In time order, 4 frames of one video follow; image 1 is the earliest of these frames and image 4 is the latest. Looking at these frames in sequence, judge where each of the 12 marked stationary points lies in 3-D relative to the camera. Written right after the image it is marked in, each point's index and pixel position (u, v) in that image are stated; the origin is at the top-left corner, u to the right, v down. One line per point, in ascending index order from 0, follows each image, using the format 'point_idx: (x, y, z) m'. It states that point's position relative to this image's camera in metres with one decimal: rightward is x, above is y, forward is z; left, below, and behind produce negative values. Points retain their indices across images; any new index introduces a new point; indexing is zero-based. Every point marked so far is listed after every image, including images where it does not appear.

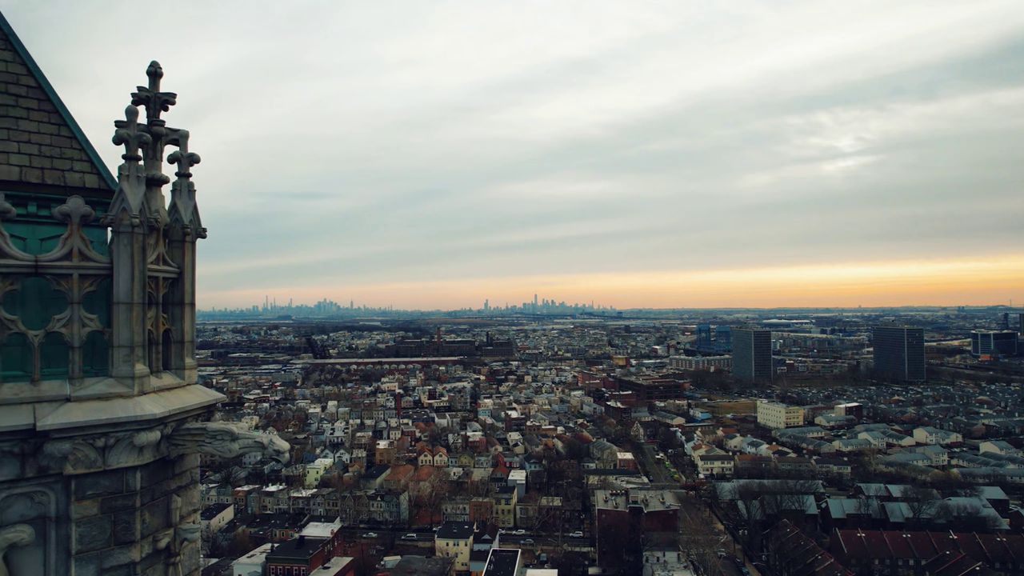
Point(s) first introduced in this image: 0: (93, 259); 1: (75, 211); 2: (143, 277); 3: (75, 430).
0: (-3.2, +0.2, +4.6) m
1: (-3.3, +0.6, +4.5) m
2: (-2.9, +0.1, +4.7) m
3: (-3.1, -1.0, +4.3) m
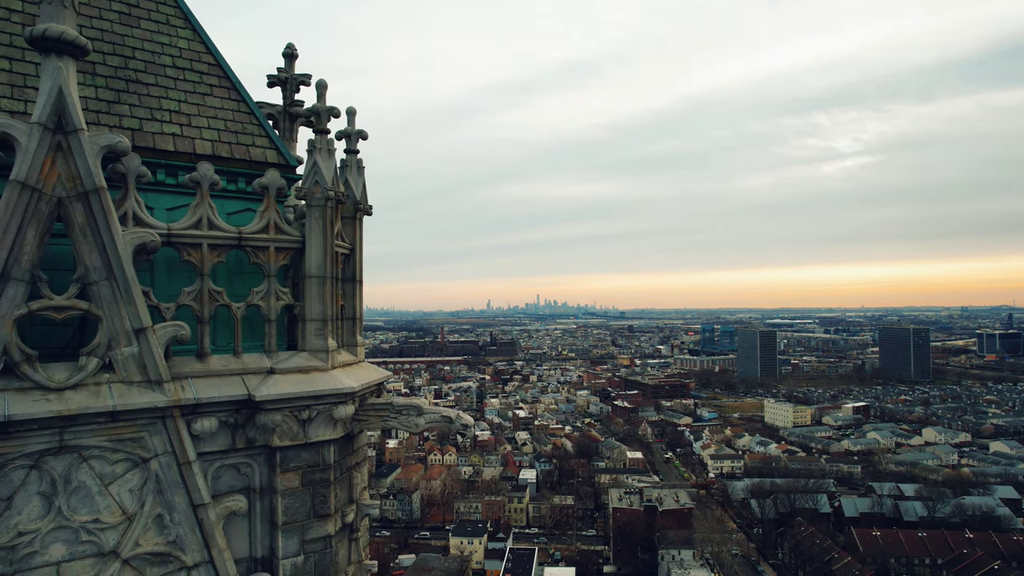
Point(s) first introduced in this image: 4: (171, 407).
0: (-1.7, +0.4, +4.6) m
1: (-1.8, +0.8, +4.5) m
2: (-1.4, +0.3, +4.7) m
3: (-1.6, -0.8, +4.4) m
4: (-2.2, -0.8, +4.0) m
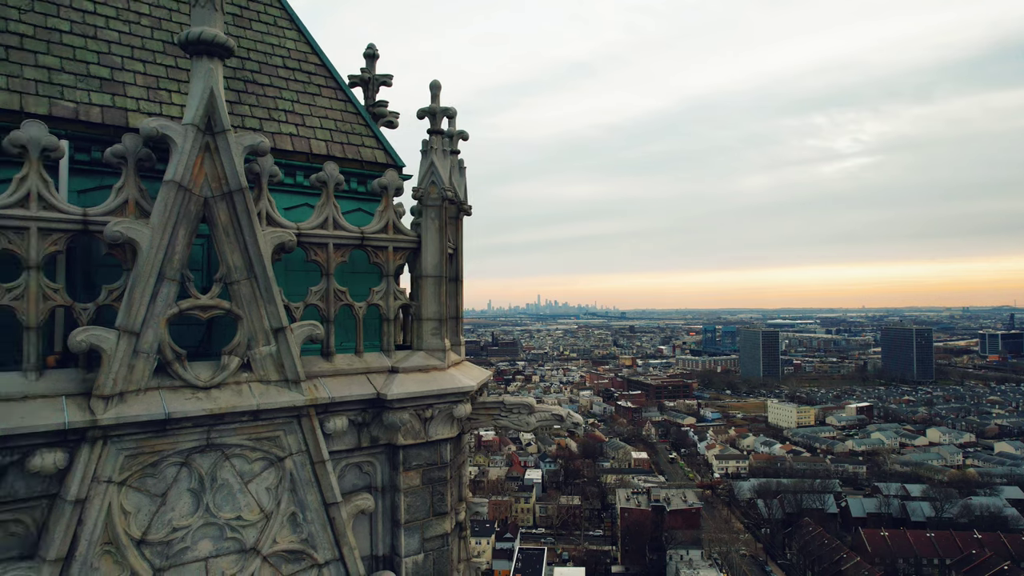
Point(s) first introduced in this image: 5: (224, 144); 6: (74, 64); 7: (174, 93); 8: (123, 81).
0: (-0.8, +0.4, +4.7) m
1: (-0.9, +0.8, +4.5) m
2: (-0.5, +0.3, +4.8) m
3: (-0.7, -0.8, +4.4) m
4: (-1.3, -0.8, +4.0) m
5: (-1.8, +0.9, +3.7) m
6: (-2.8, +1.5, +4.0) m
7: (-2.4, +1.4, +4.3) m
8: (-2.6, +1.4, +4.1) m
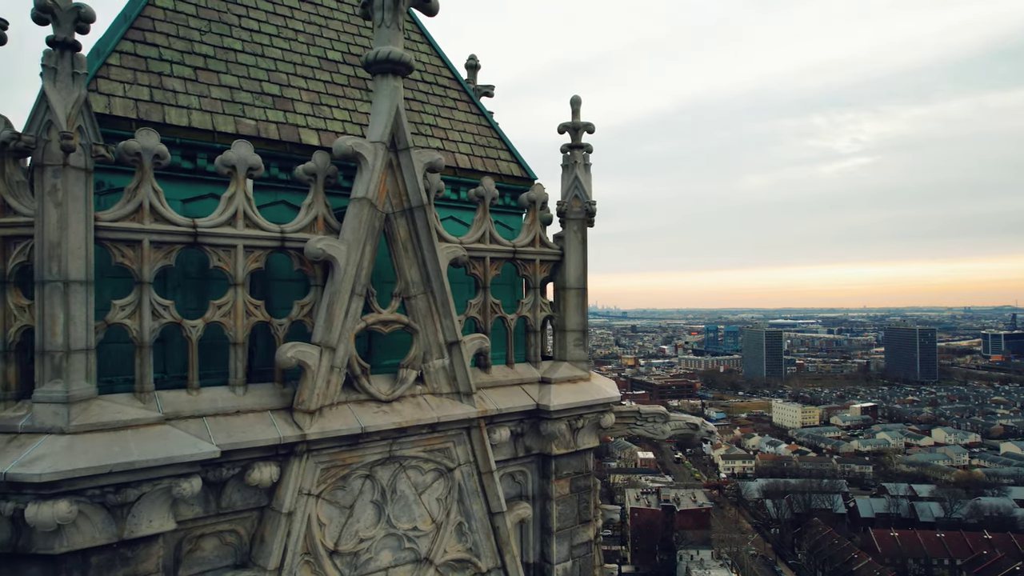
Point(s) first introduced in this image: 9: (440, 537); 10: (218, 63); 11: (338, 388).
0: (+0.3, +0.3, +4.7) m
1: (+0.2, +0.7, +4.6) m
2: (+0.6, +0.2, +4.8) m
3: (+0.4, -0.9, +4.5) m
4: (-0.2, -0.9, +4.1) m
5: (-0.7, +0.8, +3.8) m
6: (-1.7, +1.4, +4.0) m
7: (-1.2, +1.3, +4.3) m
8: (-1.5, +1.3, +4.2) m
9: (-0.5, -1.6, +4.0) m
10: (-1.9, +1.5, +4.0) m
11: (-1.0, -0.6, +3.6) m
